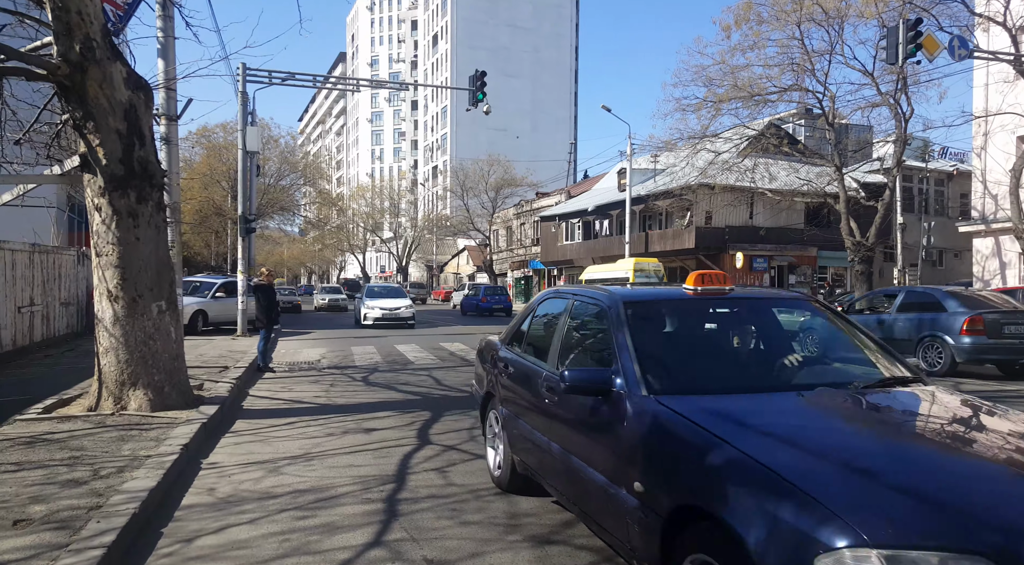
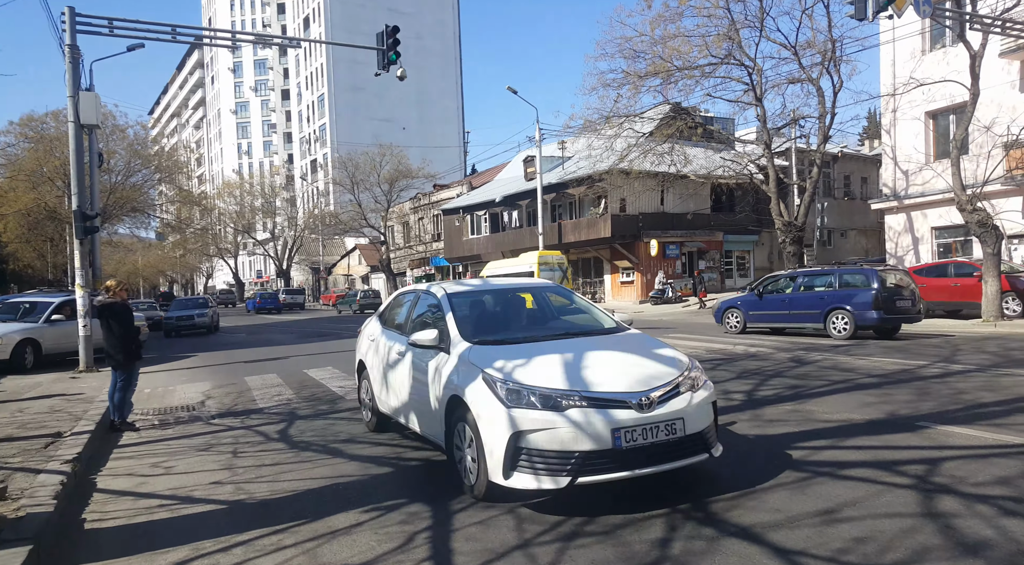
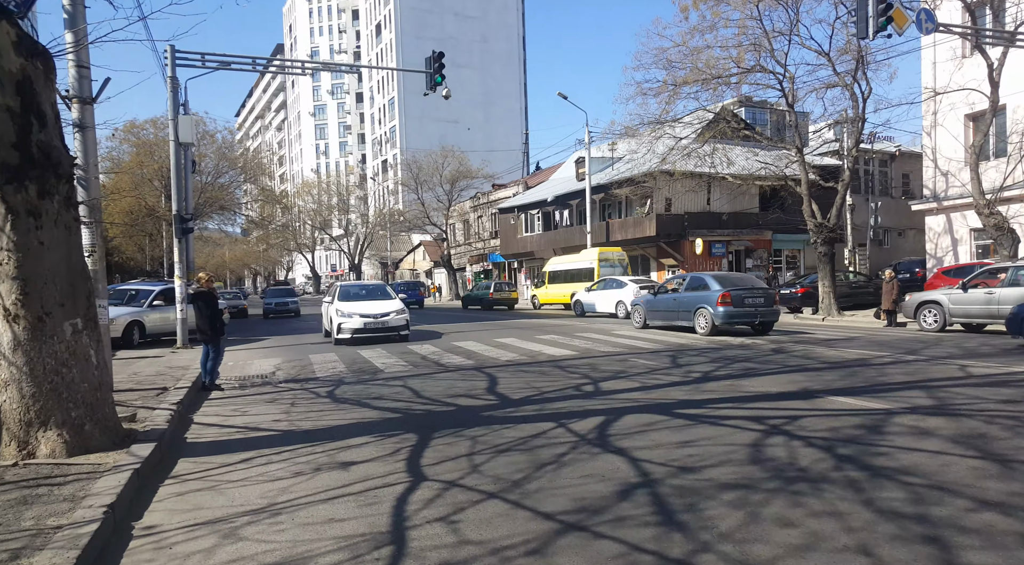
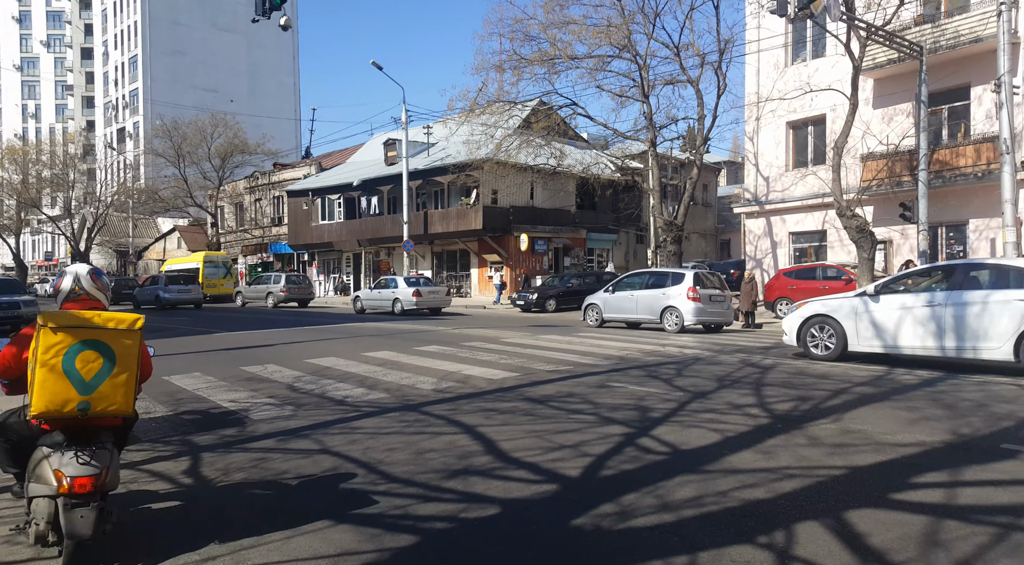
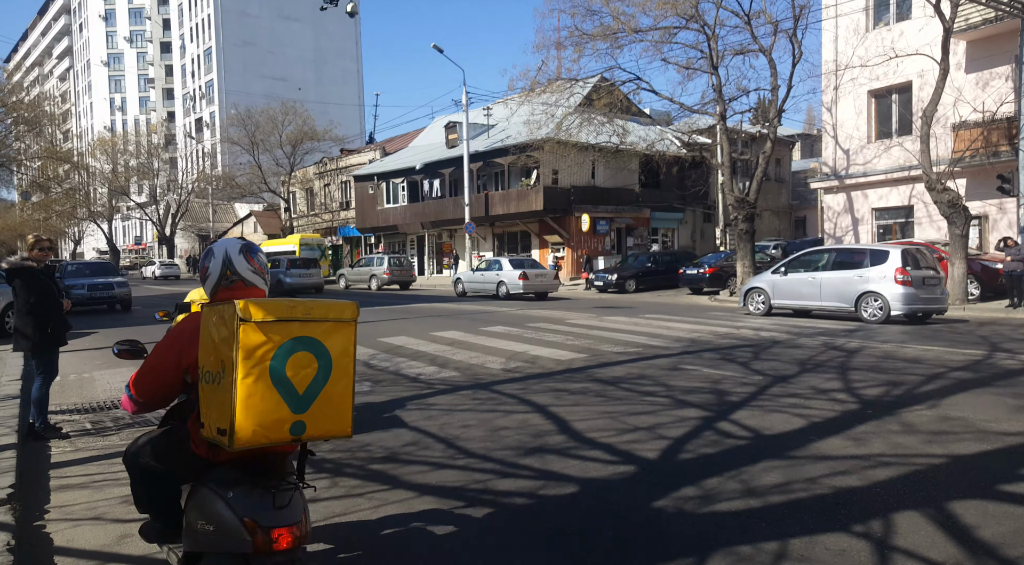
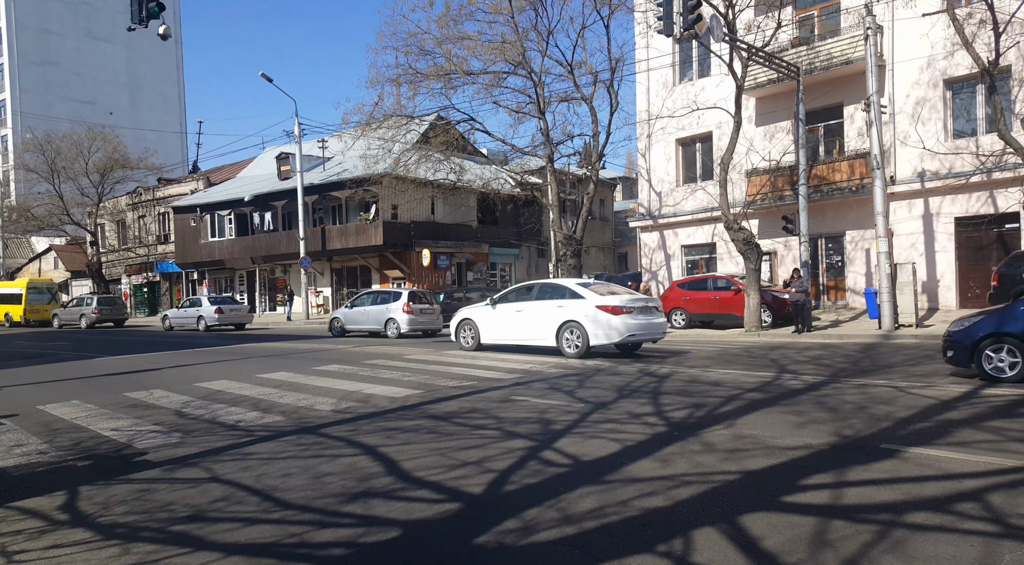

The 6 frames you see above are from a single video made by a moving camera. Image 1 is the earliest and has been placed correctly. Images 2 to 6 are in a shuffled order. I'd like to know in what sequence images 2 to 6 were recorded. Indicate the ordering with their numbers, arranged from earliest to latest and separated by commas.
3, 2, 5, 4, 6
